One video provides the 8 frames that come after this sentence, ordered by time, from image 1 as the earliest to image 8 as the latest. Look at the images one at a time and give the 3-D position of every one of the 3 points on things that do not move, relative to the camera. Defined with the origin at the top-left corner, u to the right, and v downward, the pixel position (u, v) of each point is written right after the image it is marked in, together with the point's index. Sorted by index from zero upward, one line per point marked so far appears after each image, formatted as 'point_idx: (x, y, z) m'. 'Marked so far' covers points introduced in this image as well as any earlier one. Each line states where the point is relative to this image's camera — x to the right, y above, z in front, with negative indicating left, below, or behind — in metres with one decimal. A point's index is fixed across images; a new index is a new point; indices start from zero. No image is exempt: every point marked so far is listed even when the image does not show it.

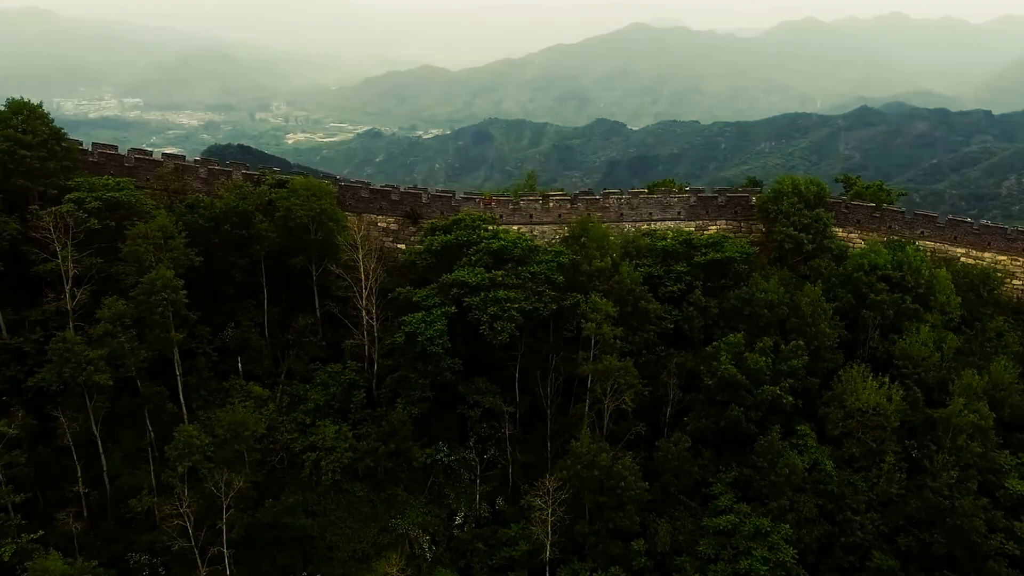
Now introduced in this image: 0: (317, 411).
0: (-2.8, -1.8, +12.5) m
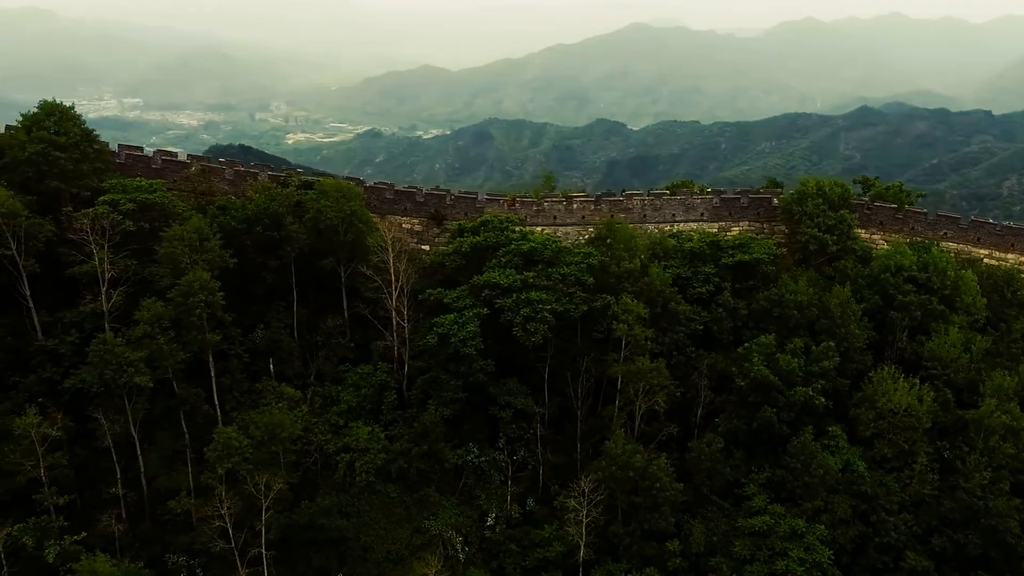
0: (-2.3, -1.8, +12.5) m
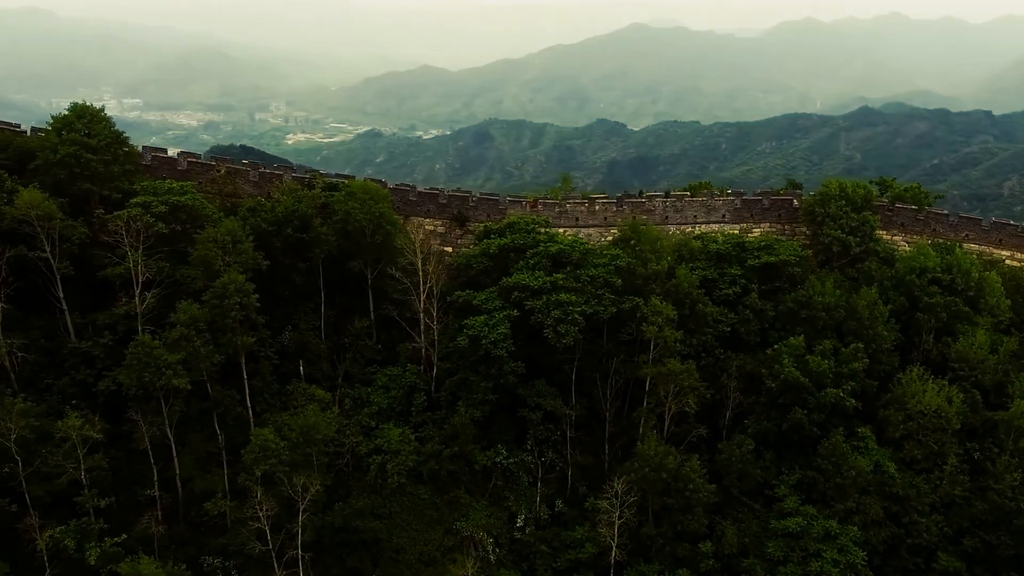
0: (-1.9, -1.8, +12.5) m
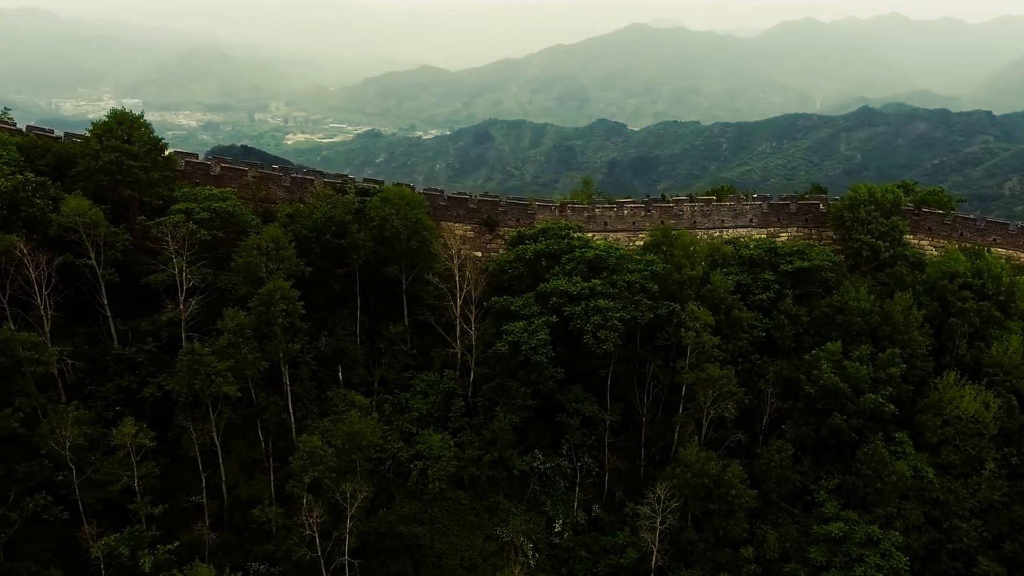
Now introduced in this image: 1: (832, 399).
0: (-1.4, -1.9, +12.6) m
1: (+4.5, -1.6, +12.3) m
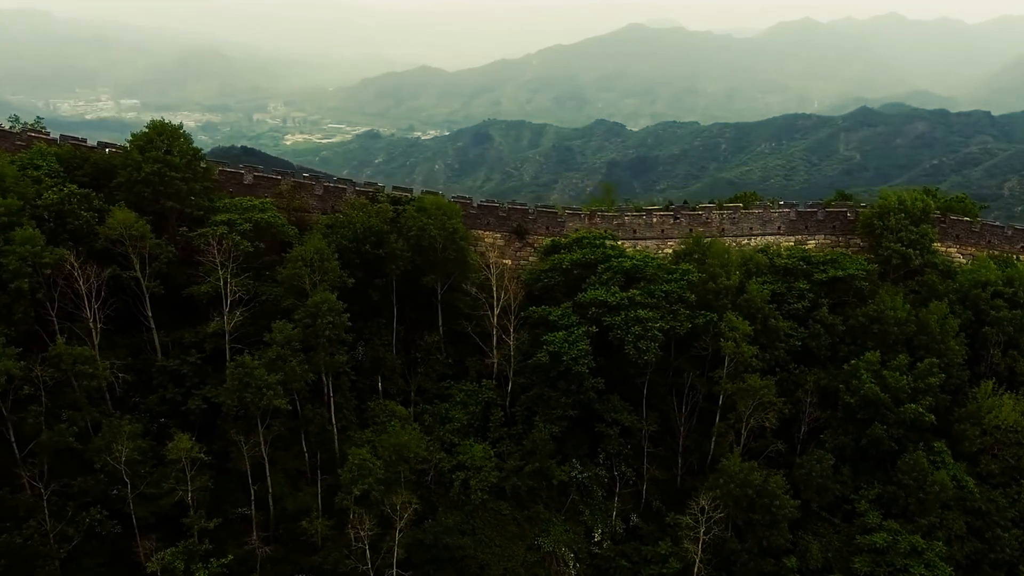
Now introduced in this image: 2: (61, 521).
0: (-0.8, -2.1, +12.6) m
1: (+5.1, -1.7, +12.3) m
2: (-4.6, -2.4, +8.9) m
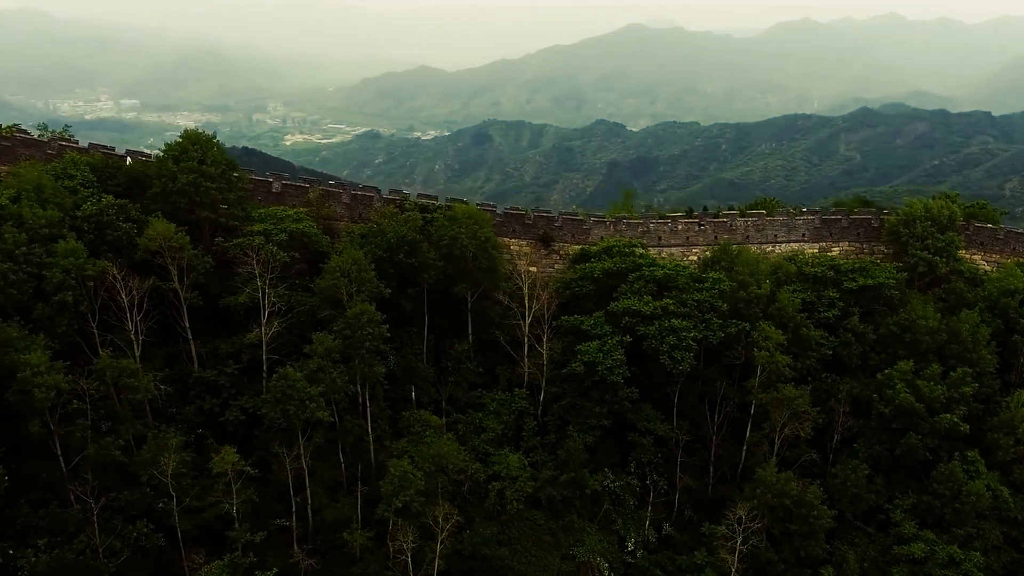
0: (-0.3, -2.2, +12.6) m
1: (+5.6, -1.9, +12.3) m
2: (-4.1, -2.6, +8.9) m
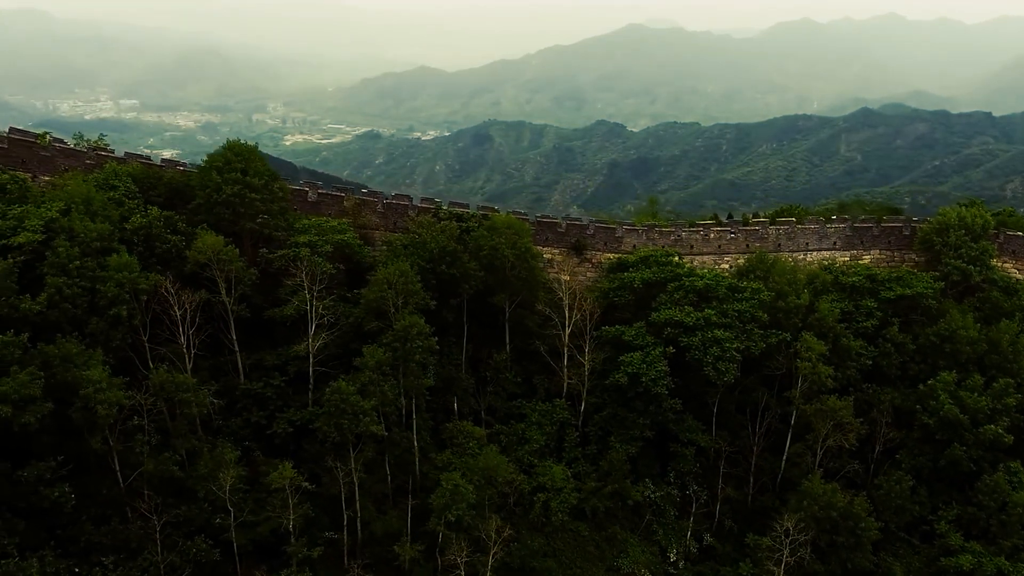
0: (+0.3, -2.4, +12.6) m
1: (+6.2, -2.0, +12.3) m
2: (-3.5, -2.7, +8.9) m
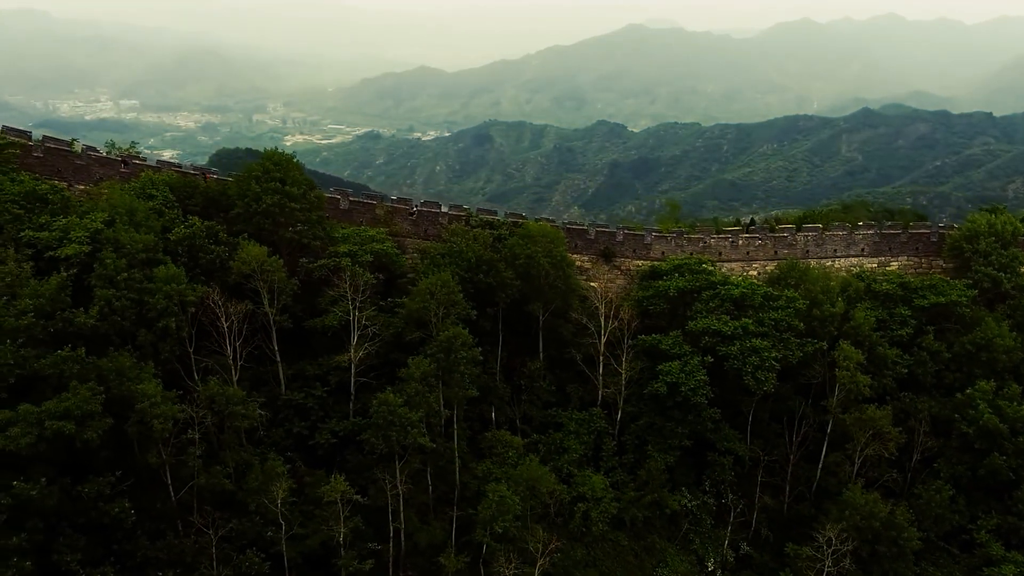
0: (+0.9, -2.5, +12.6) m
1: (+6.8, -2.1, +12.3) m
2: (-3.0, -2.9, +8.9) m
